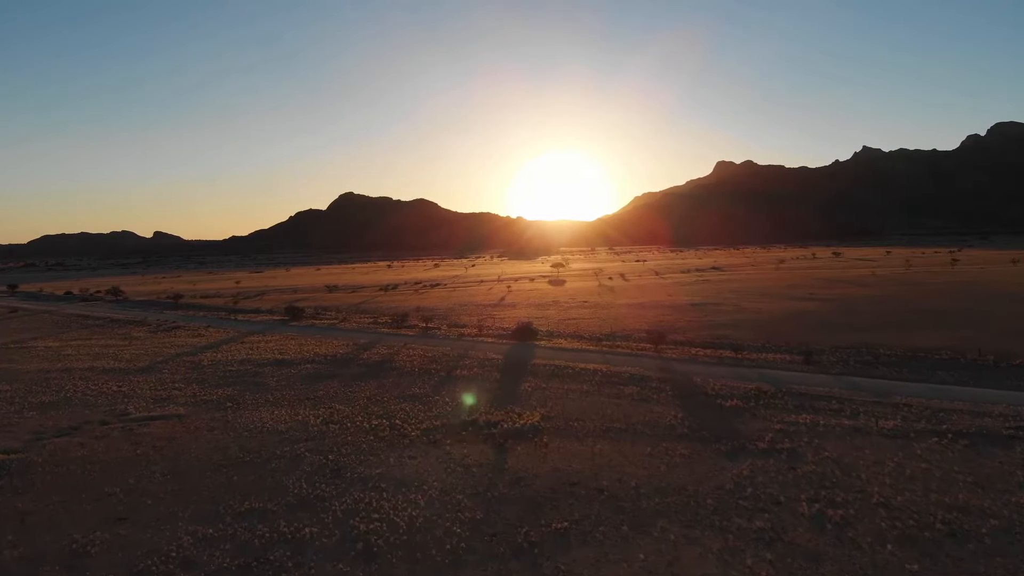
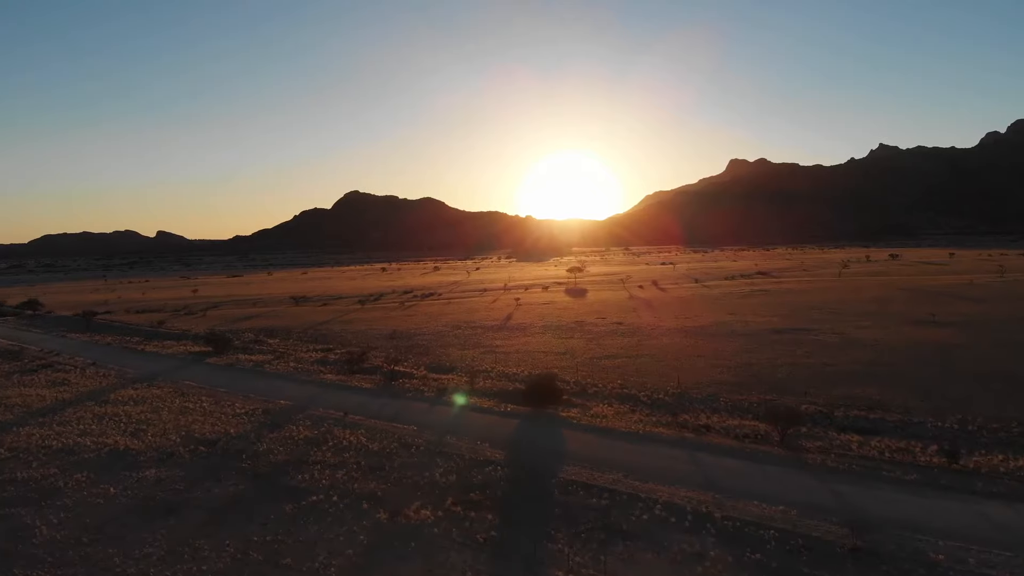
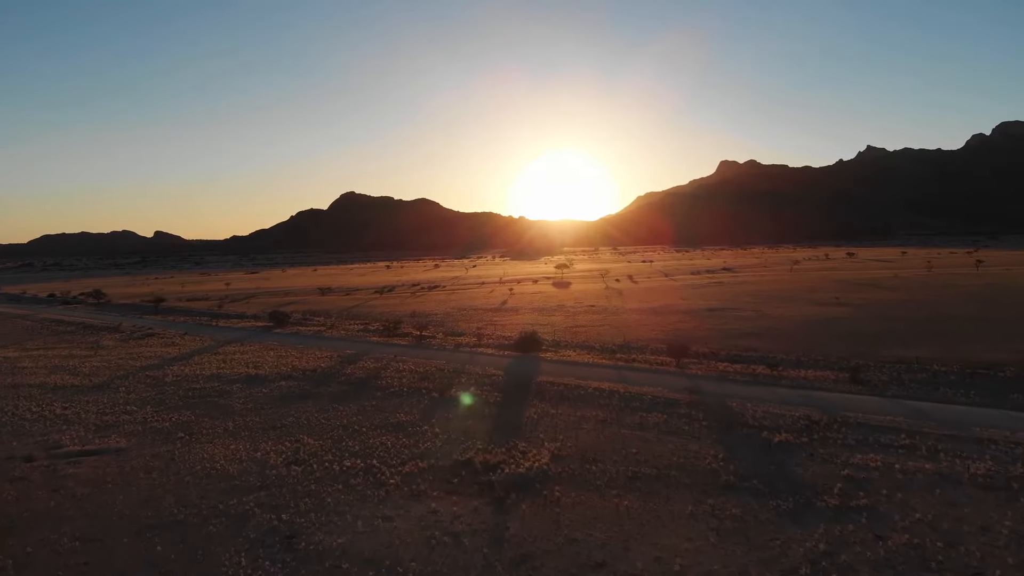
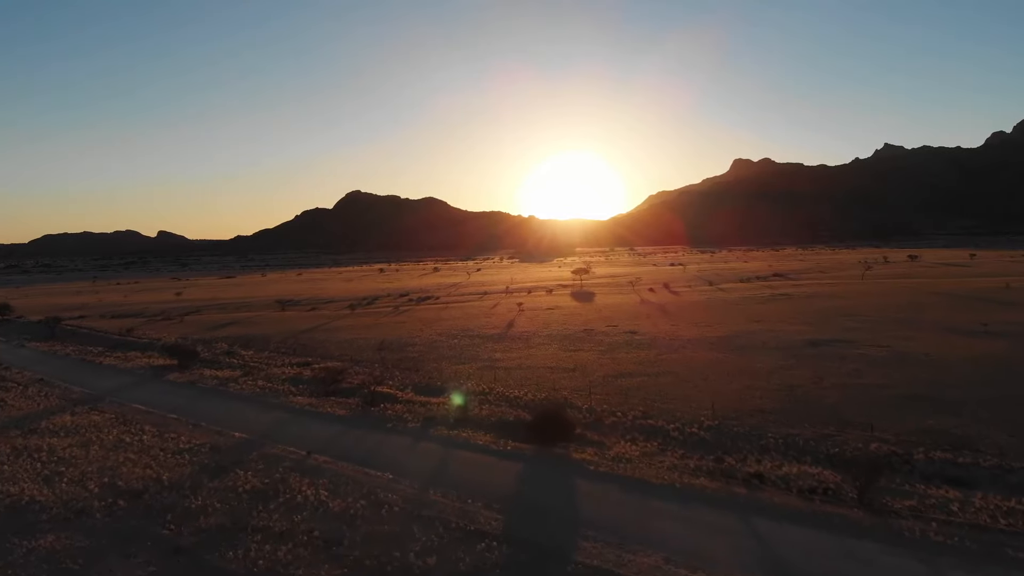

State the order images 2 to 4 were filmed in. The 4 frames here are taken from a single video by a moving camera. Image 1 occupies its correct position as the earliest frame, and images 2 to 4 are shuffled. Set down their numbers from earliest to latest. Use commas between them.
3, 2, 4
